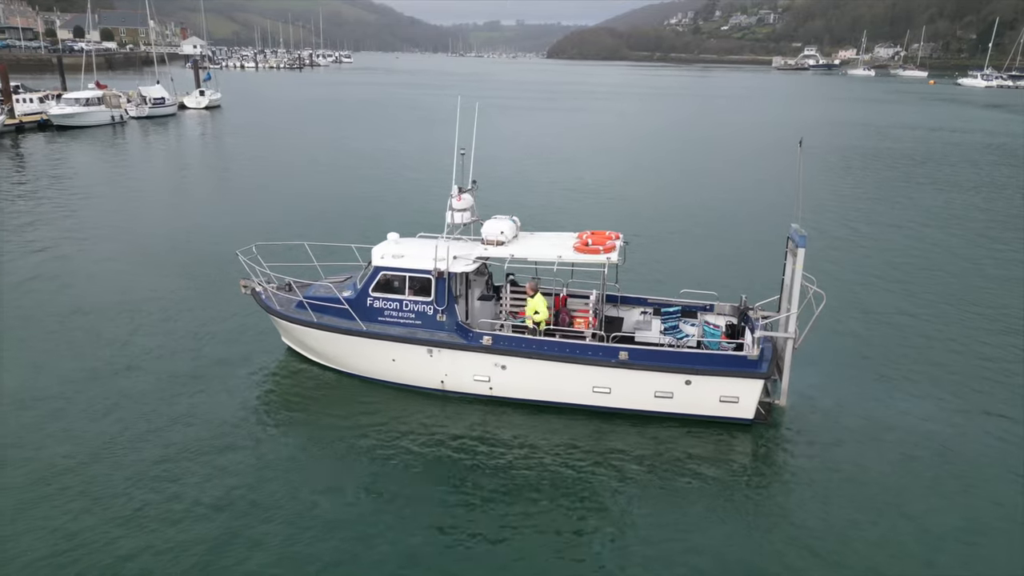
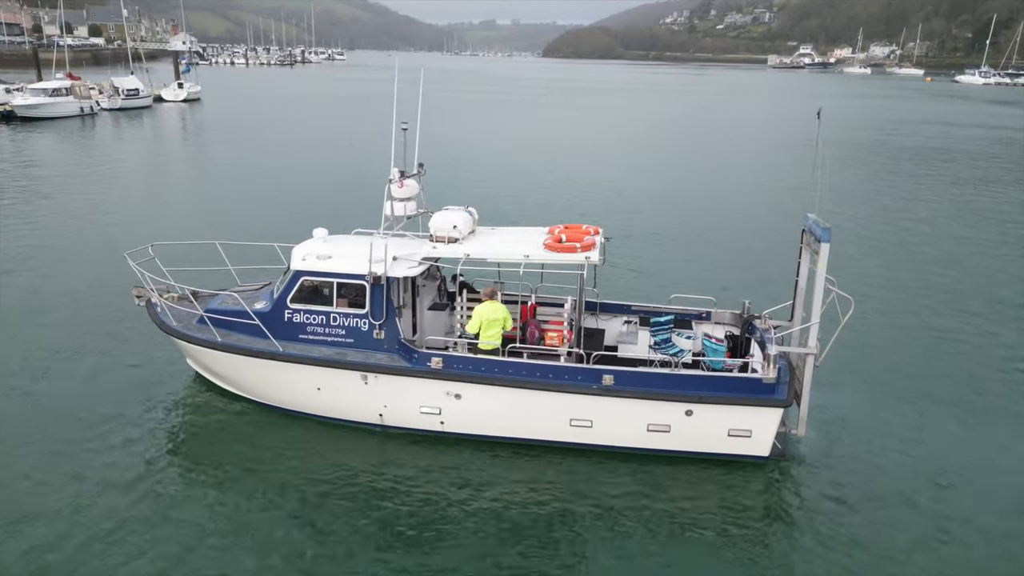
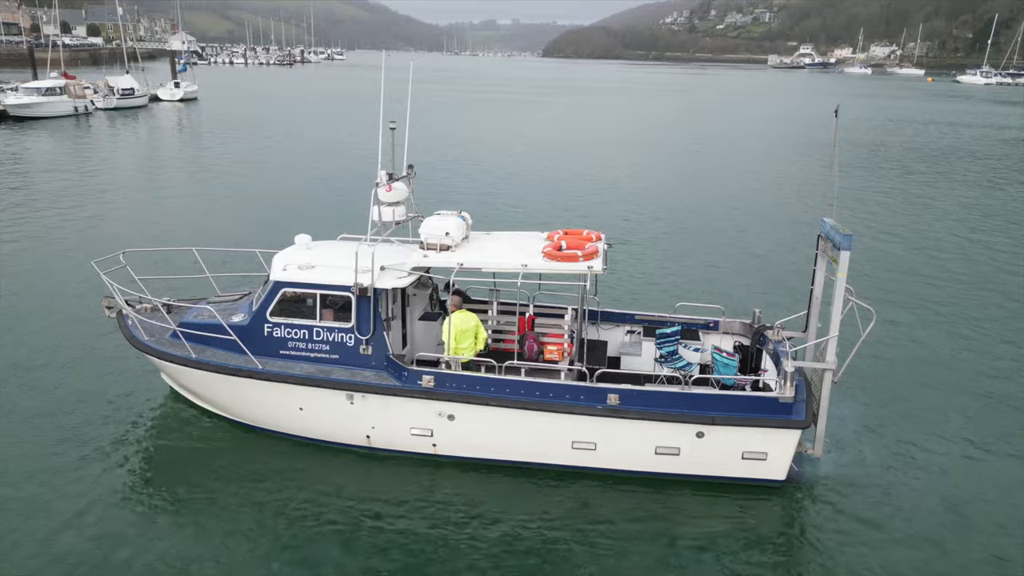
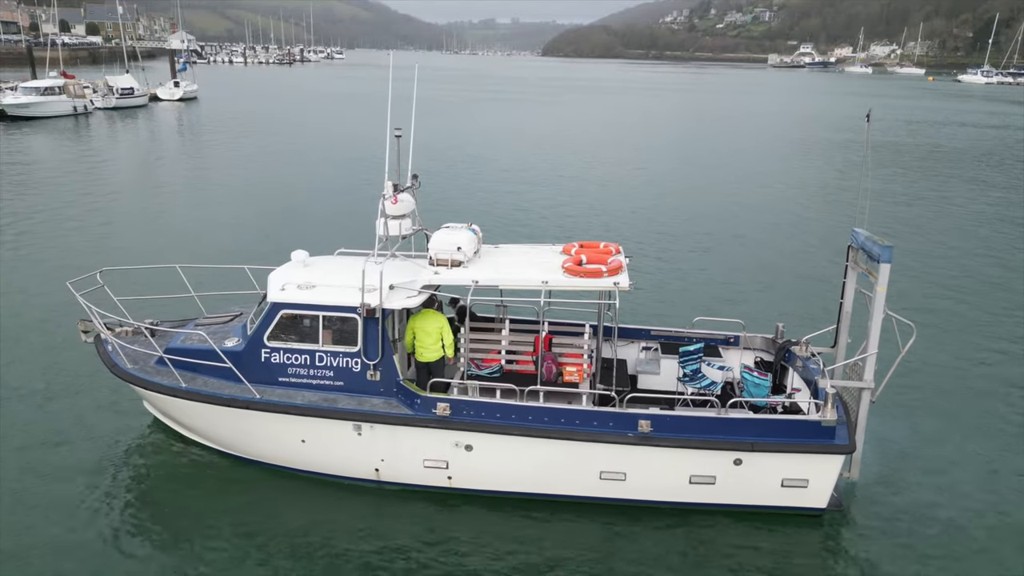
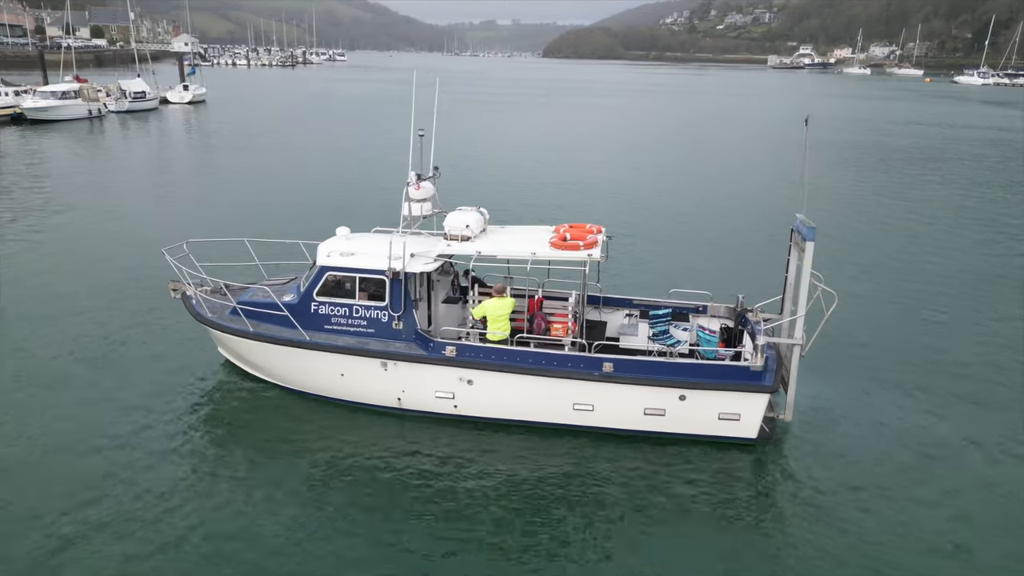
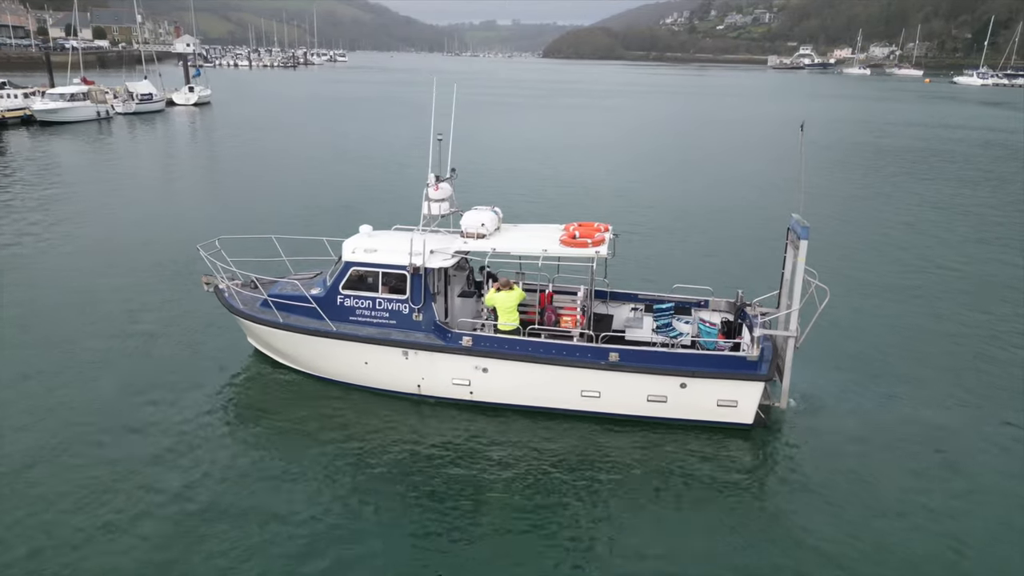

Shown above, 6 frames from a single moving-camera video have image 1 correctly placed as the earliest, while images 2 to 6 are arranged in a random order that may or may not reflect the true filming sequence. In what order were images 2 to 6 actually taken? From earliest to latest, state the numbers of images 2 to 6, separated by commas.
6, 5, 2, 3, 4
